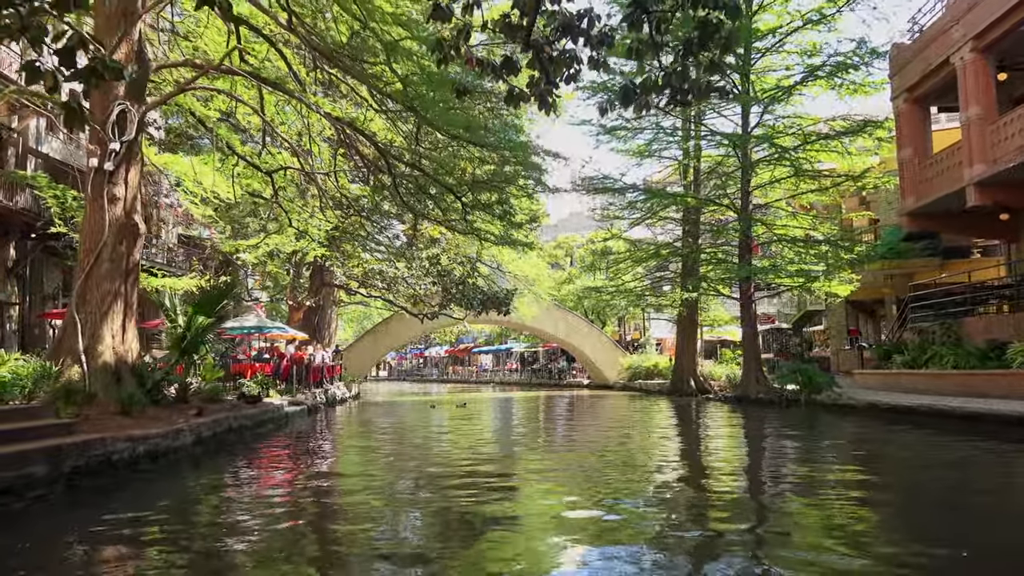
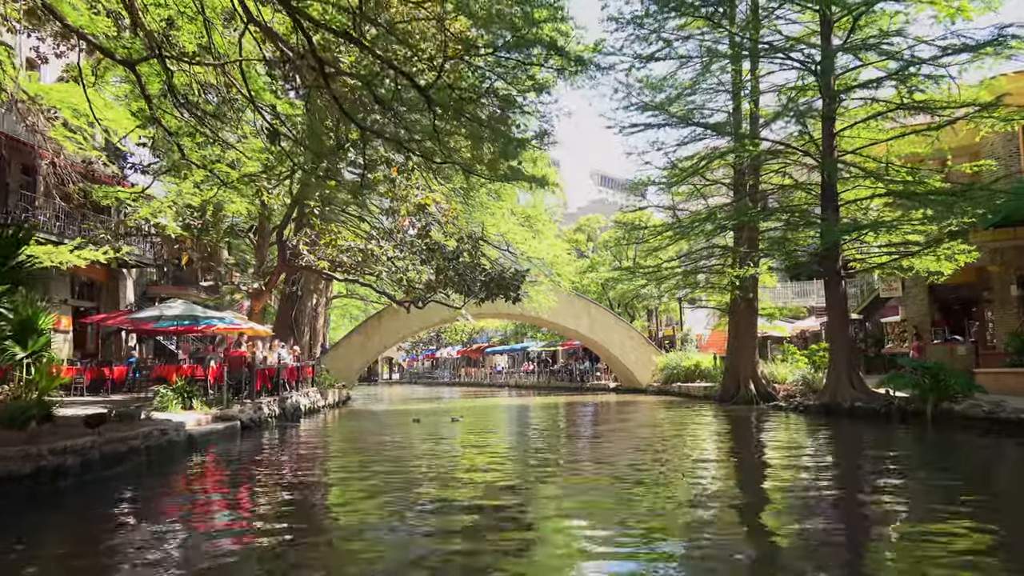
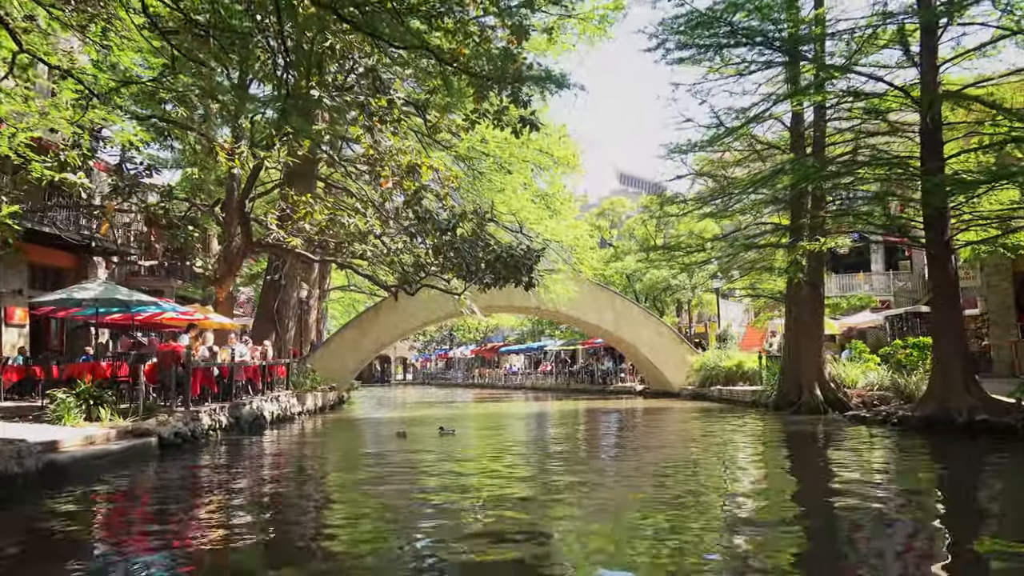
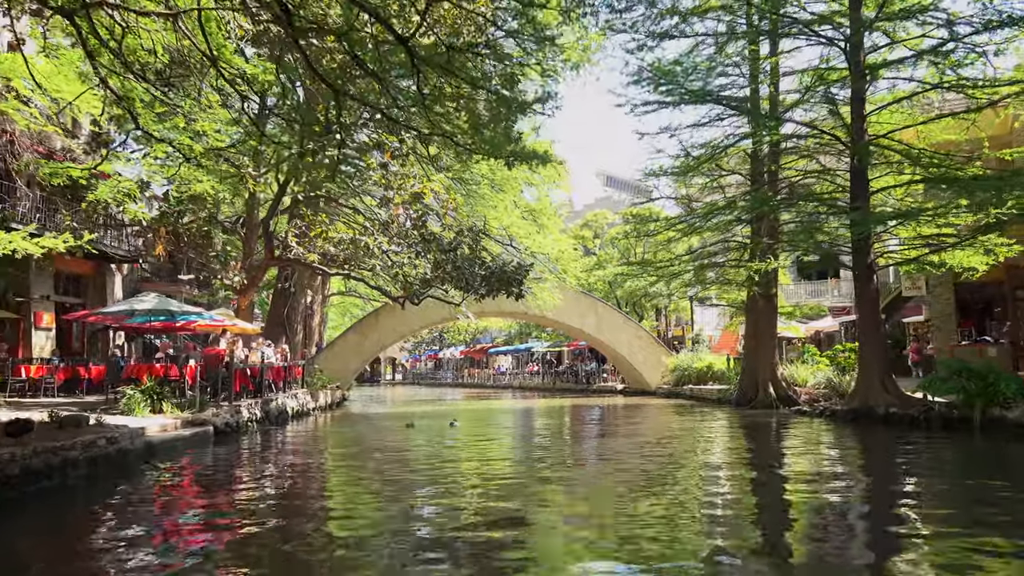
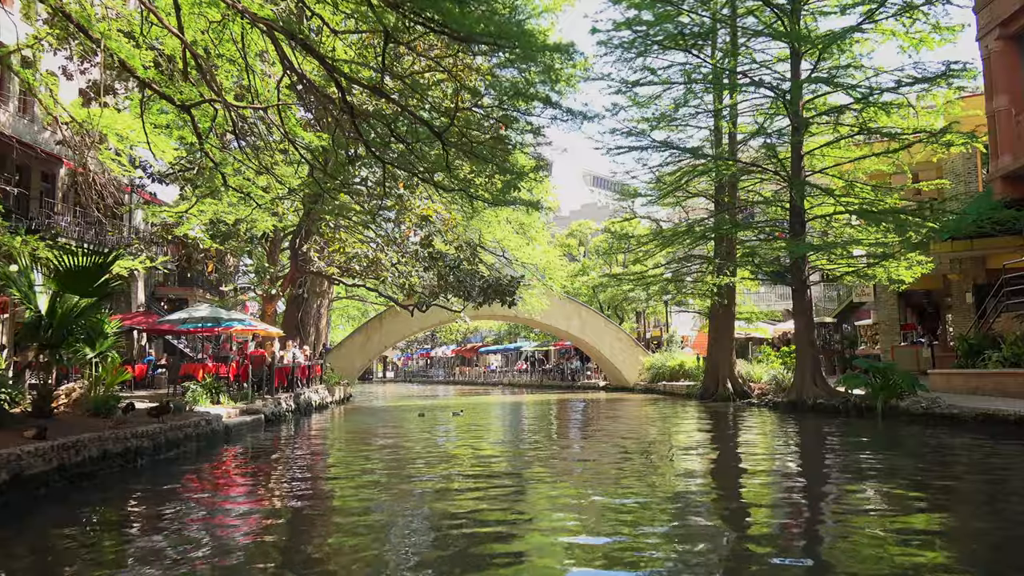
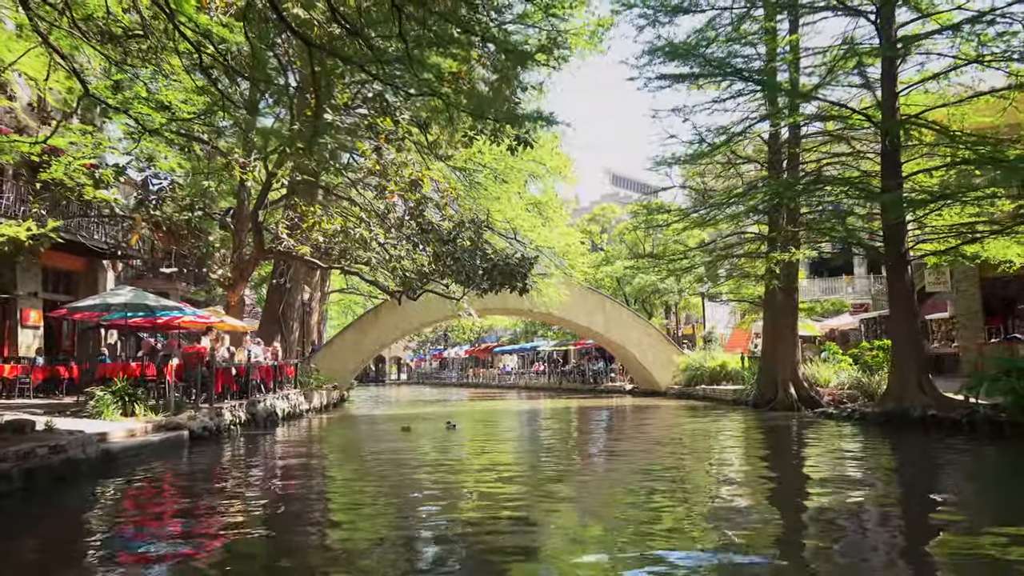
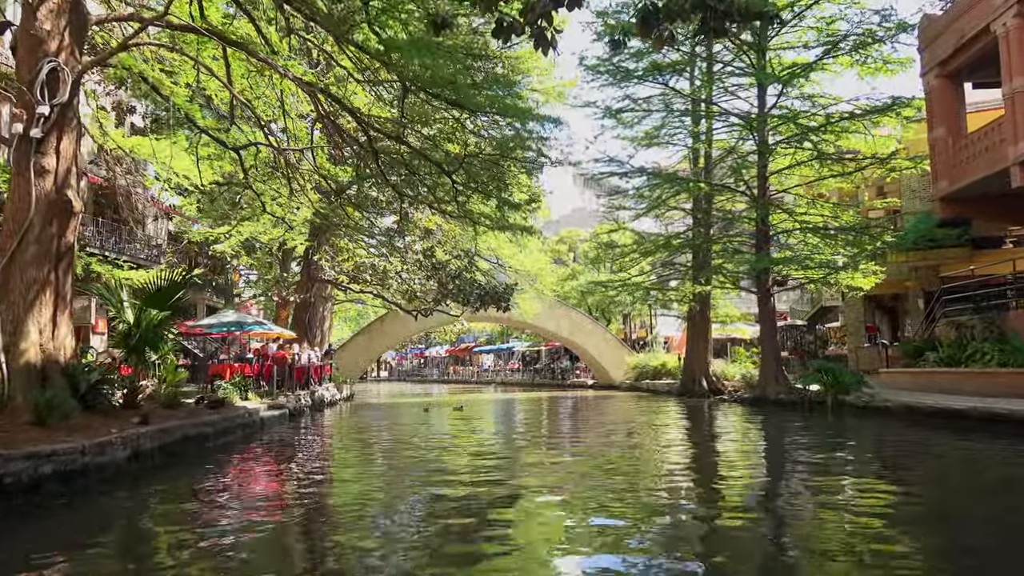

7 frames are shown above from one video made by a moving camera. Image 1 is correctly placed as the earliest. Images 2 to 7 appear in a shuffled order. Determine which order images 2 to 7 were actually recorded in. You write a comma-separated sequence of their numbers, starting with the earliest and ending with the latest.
7, 5, 2, 4, 6, 3
